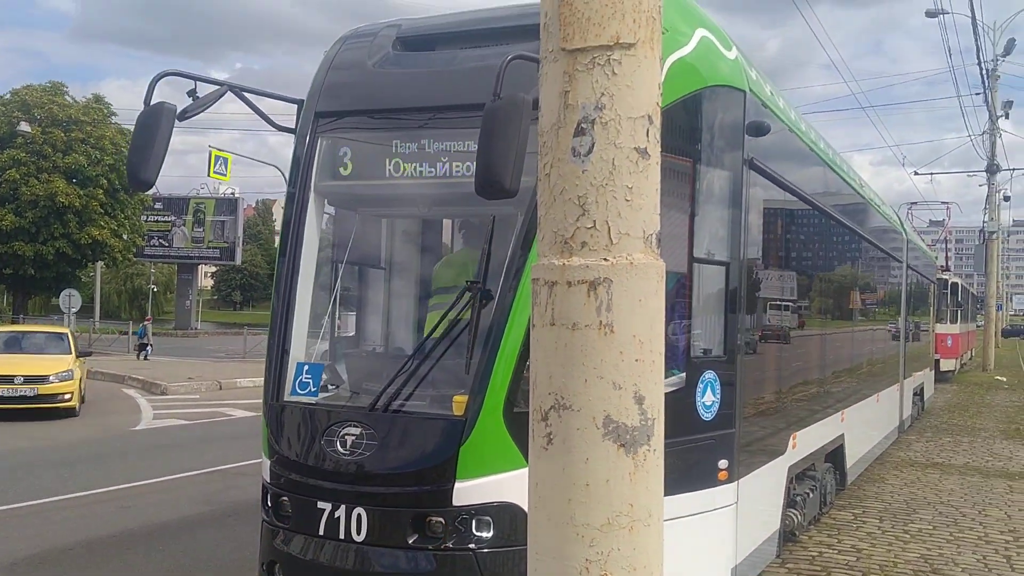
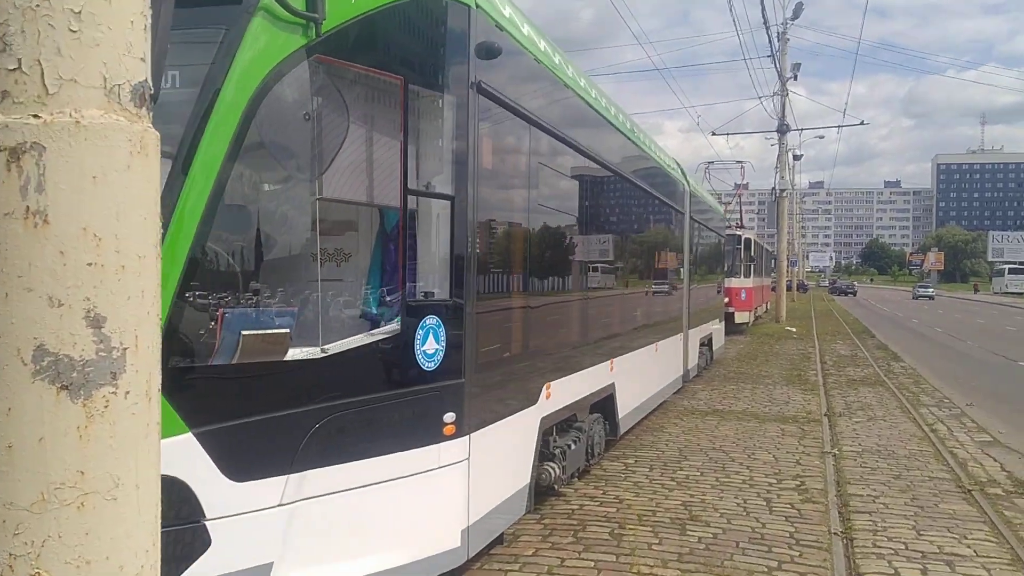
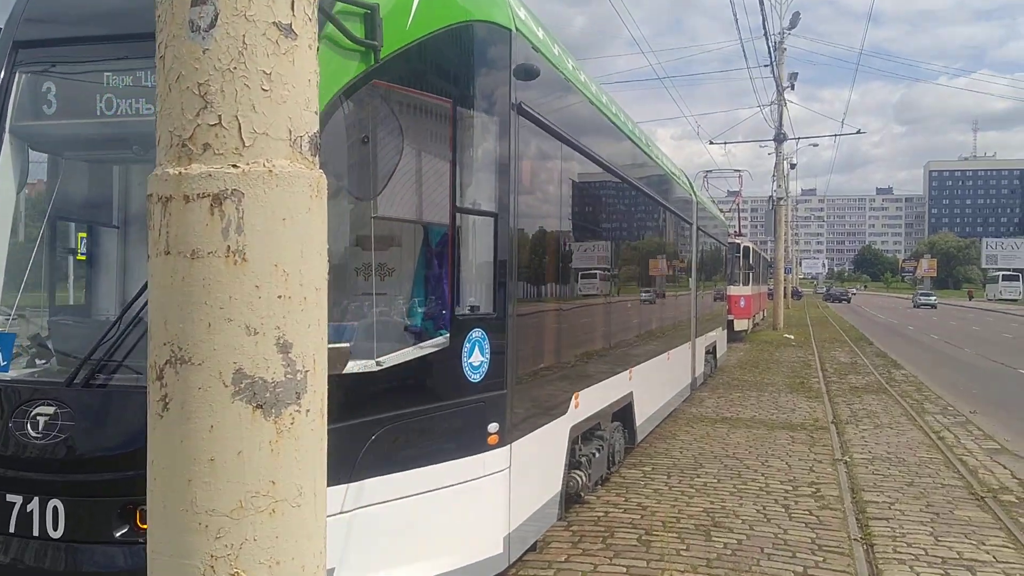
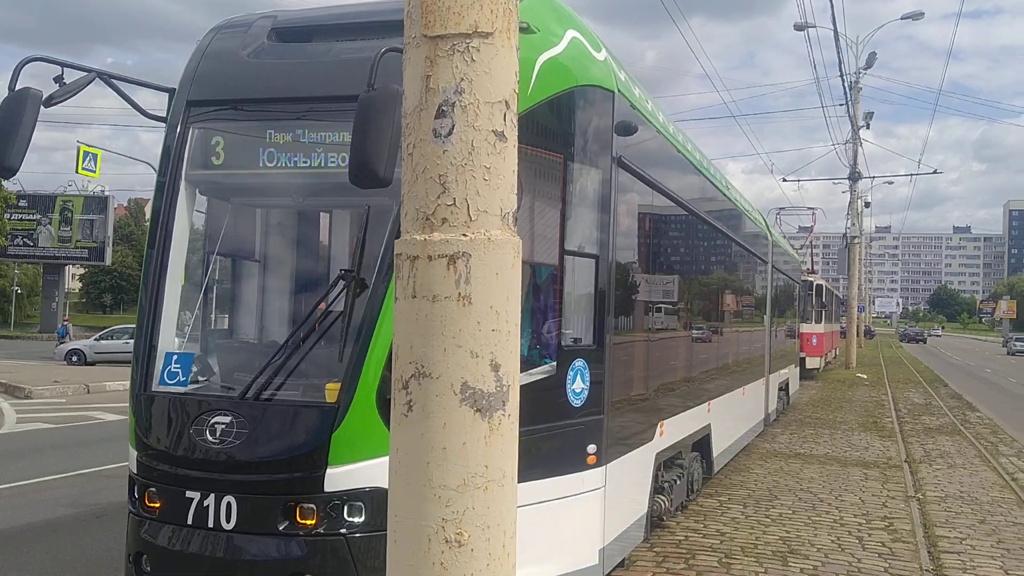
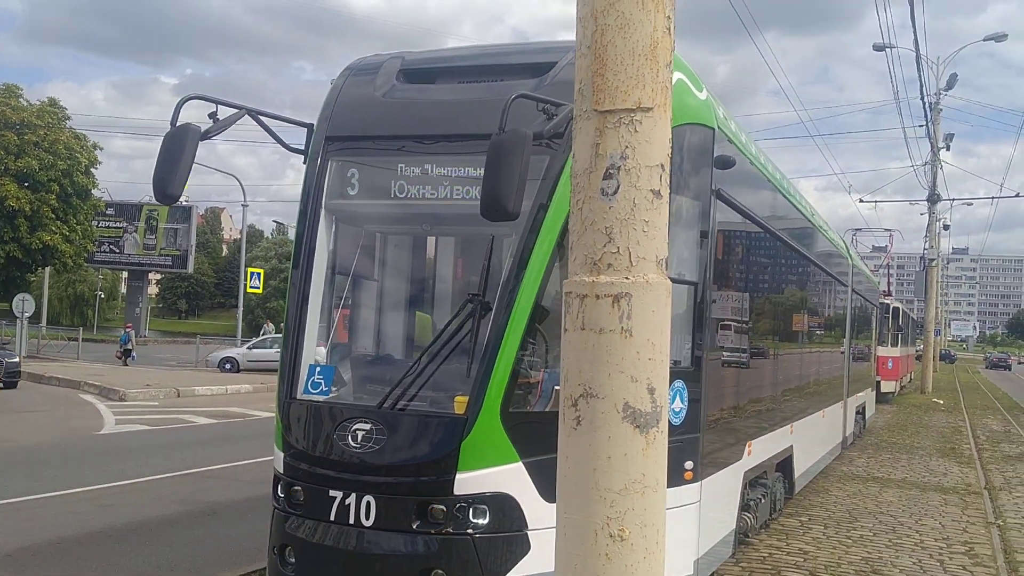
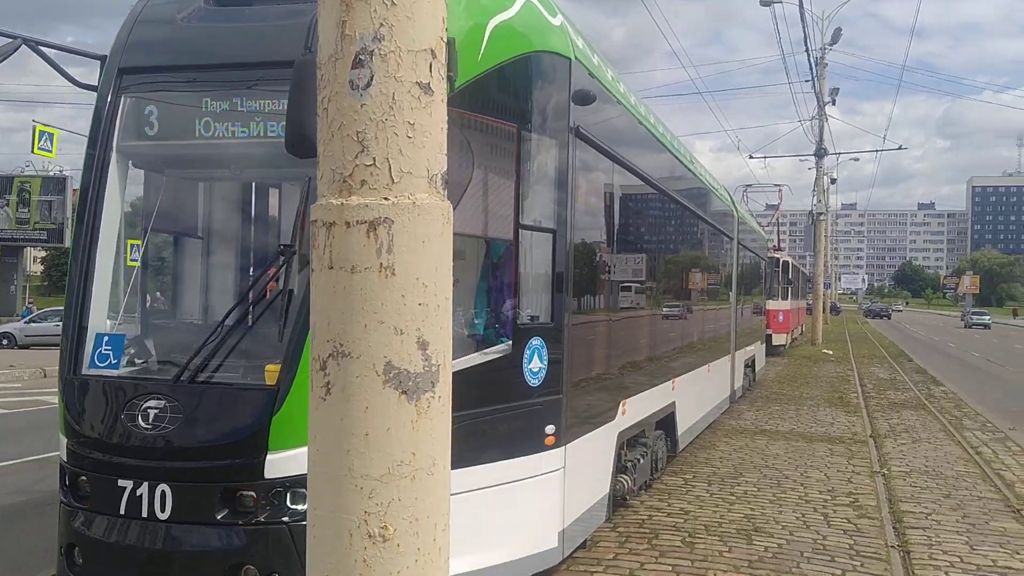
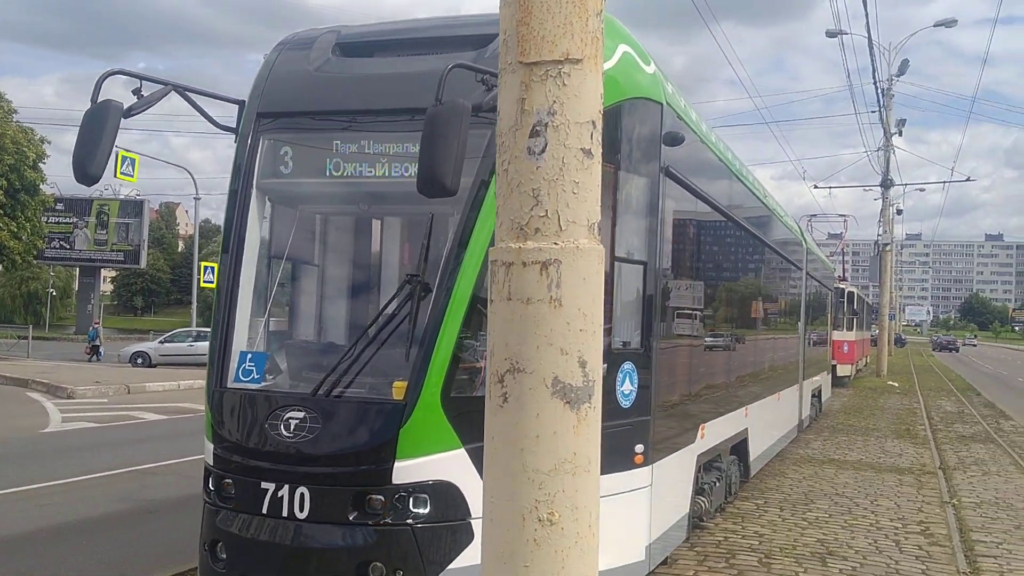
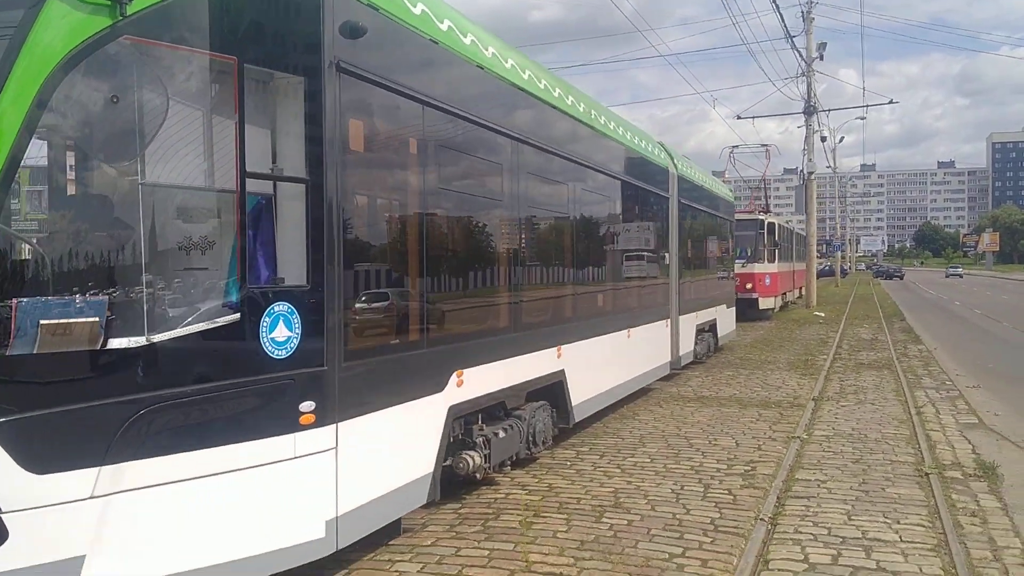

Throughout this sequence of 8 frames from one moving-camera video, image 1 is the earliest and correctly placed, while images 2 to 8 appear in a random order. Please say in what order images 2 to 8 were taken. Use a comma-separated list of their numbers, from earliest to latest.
5, 7, 4, 6, 3, 2, 8
